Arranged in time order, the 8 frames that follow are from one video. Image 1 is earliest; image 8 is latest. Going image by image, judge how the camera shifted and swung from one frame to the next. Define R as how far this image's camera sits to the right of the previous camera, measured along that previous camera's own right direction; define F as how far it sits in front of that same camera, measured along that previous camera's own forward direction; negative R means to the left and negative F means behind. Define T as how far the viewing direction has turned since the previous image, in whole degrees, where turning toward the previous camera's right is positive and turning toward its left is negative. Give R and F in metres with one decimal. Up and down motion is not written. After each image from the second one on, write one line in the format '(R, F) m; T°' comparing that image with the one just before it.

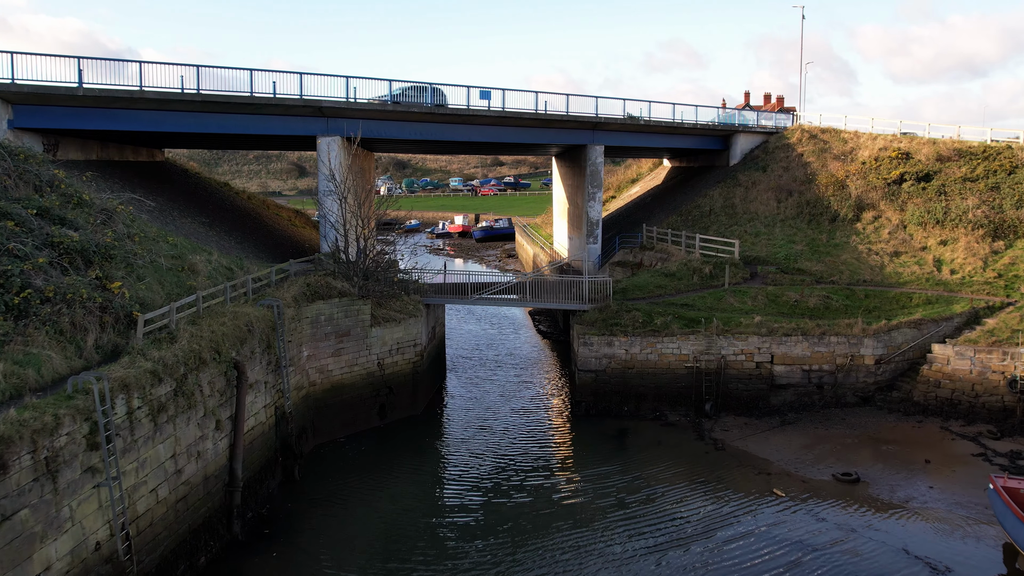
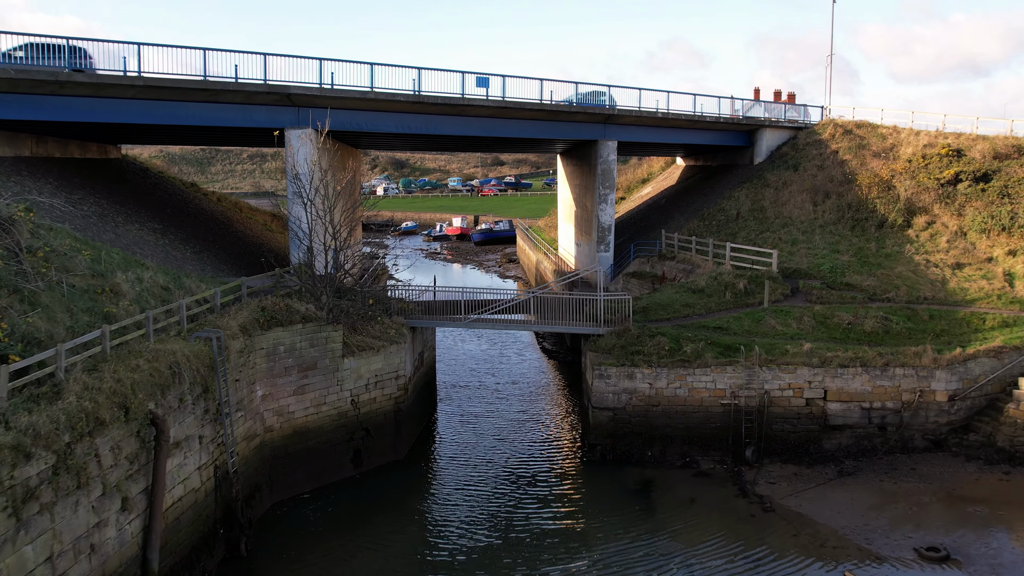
(0.0, +3.1) m; 0°
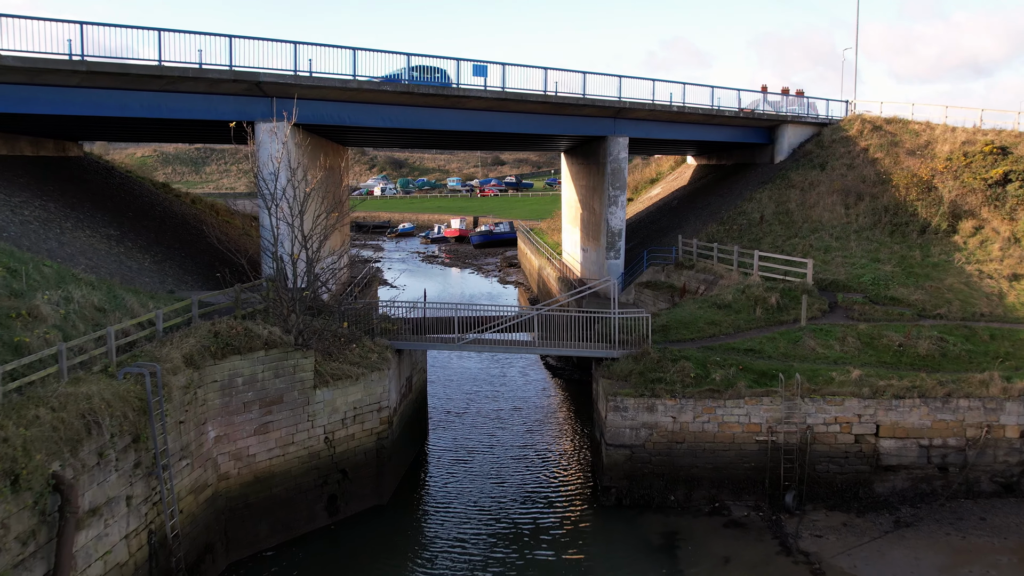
(0.0, +2.2) m; 0°
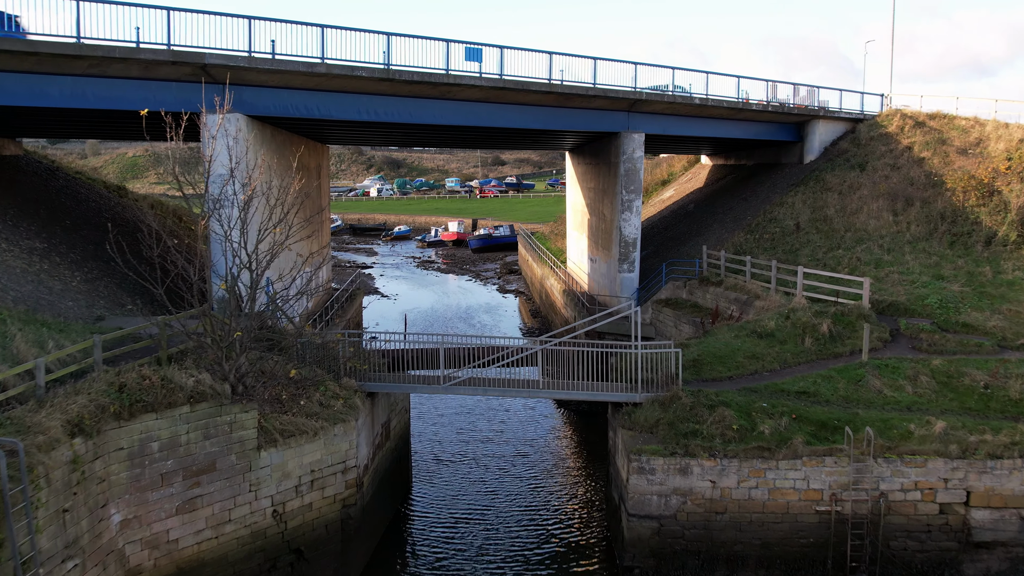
(0.0, +2.7) m; 0°
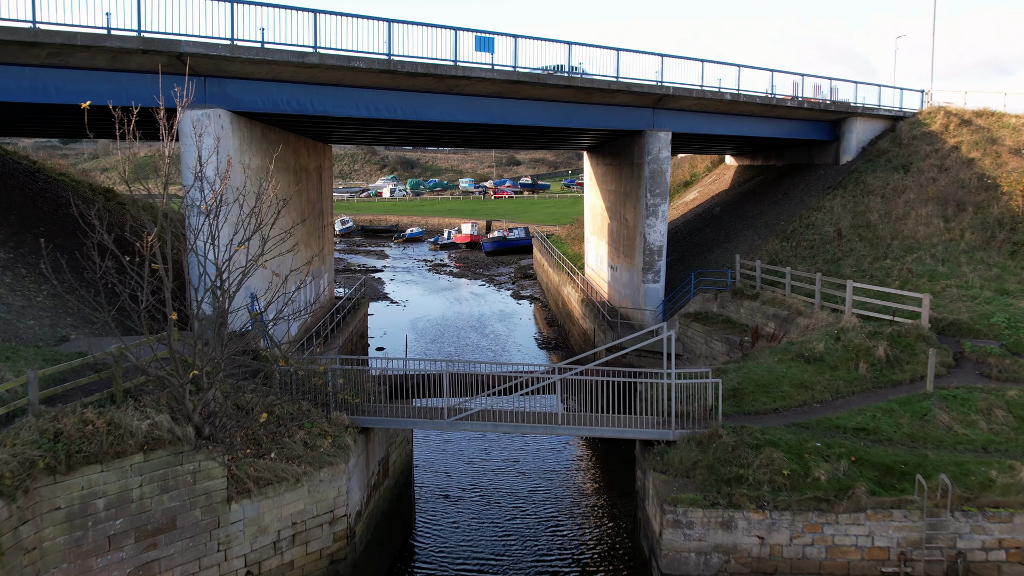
(0.0, +1.5) m; -1°
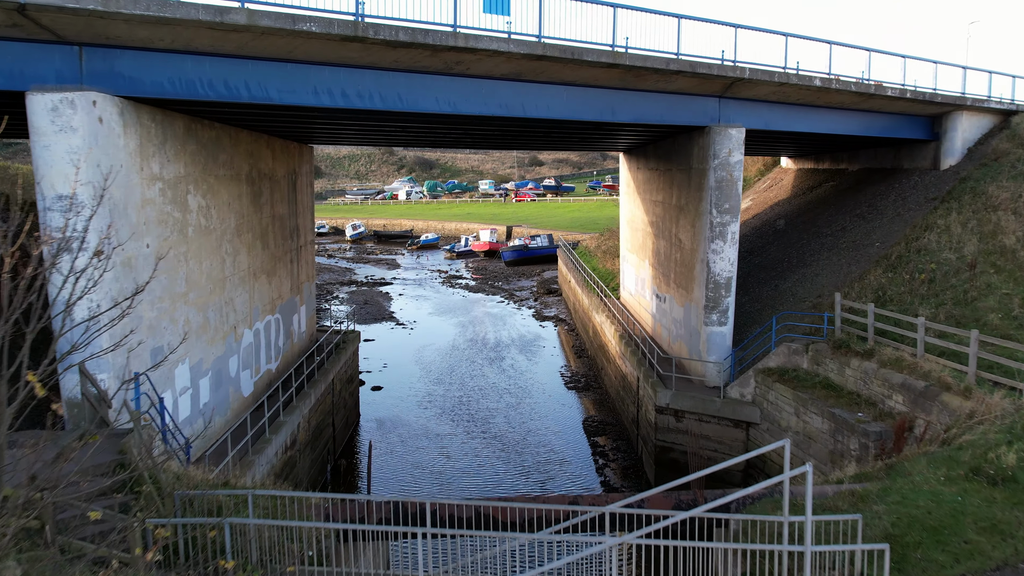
(0.0, +4.1) m; -1°
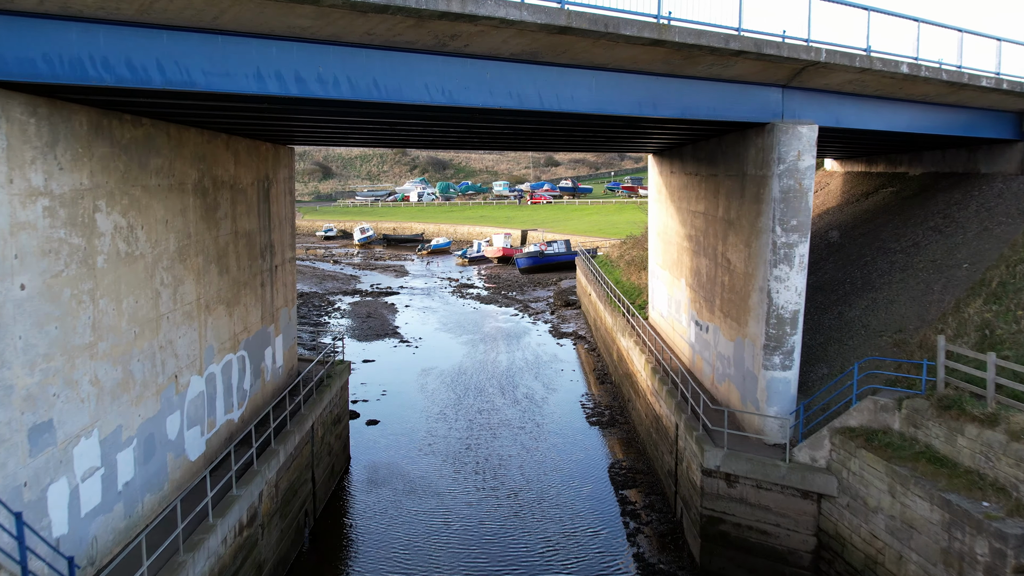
(0.0, +2.6) m; -1°
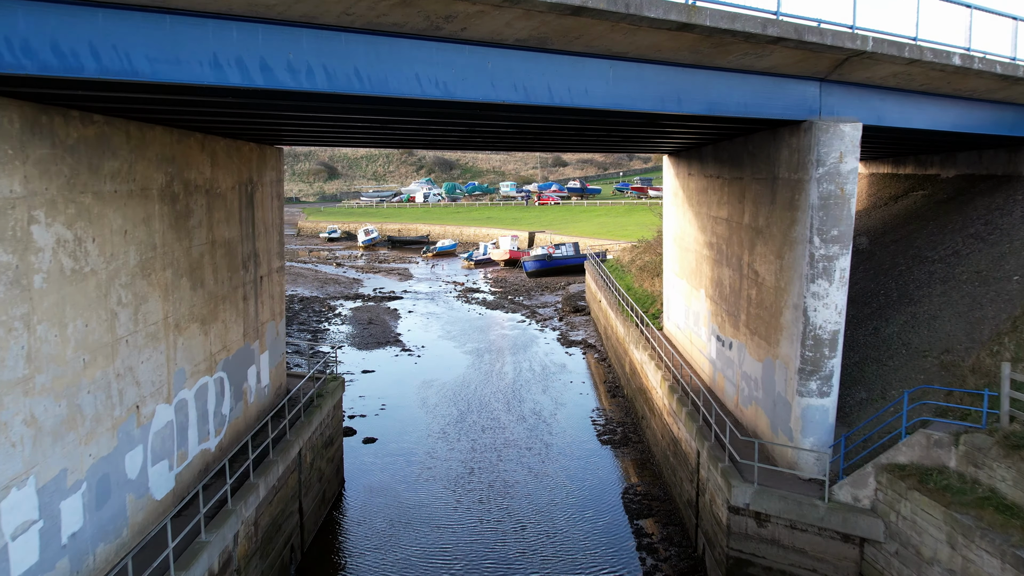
(0.0, +1.1) m; 0°
